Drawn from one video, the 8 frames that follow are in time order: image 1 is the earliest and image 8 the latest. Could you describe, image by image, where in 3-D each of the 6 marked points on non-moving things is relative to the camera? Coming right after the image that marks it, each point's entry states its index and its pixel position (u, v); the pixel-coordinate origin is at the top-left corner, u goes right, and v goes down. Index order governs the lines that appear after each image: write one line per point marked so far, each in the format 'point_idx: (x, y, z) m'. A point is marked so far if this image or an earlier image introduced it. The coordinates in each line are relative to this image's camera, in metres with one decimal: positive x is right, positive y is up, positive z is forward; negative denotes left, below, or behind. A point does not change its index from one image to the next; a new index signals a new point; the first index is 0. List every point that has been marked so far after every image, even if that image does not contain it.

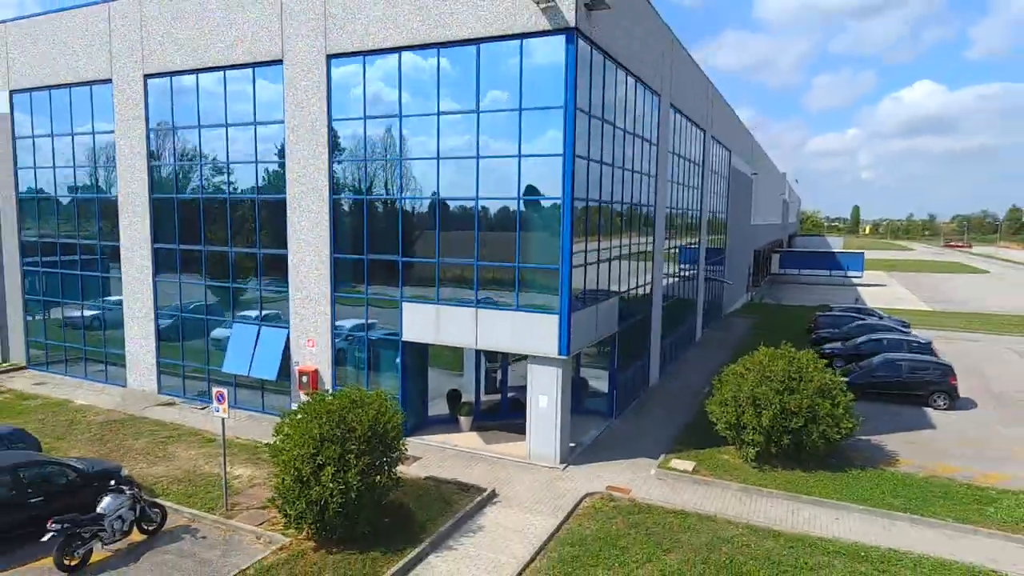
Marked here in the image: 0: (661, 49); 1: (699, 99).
0: (+2.9, +4.7, +12.8) m
1: (+4.9, +5.0, +17.3) m
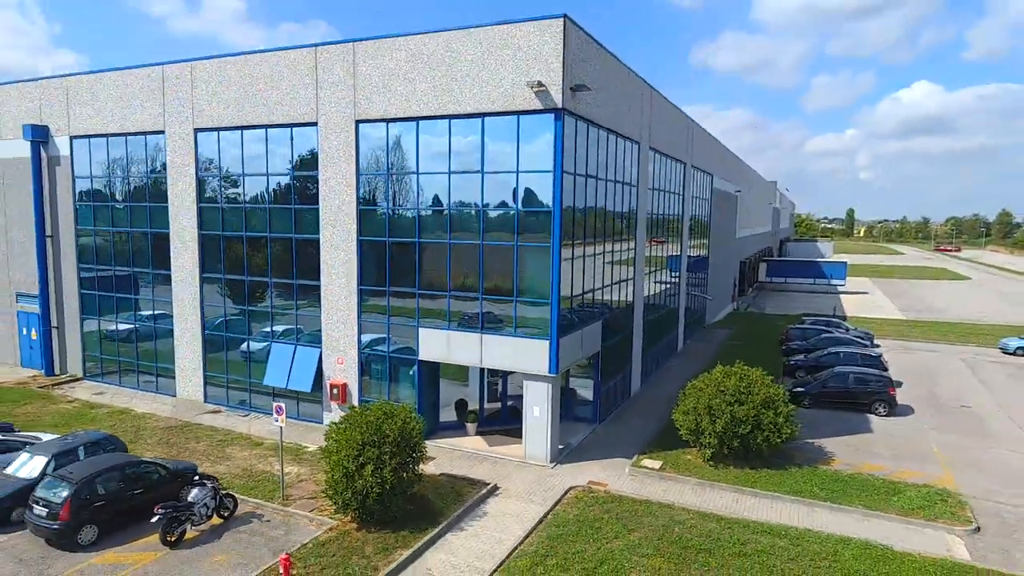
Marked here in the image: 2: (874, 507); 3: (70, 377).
0: (+2.9, +4.2, +14.7) m
1: (+4.9, +4.5, +19.2) m
2: (+5.4, -3.3, +9.5) m
3: (-11.2, -2.3, +16.3) m
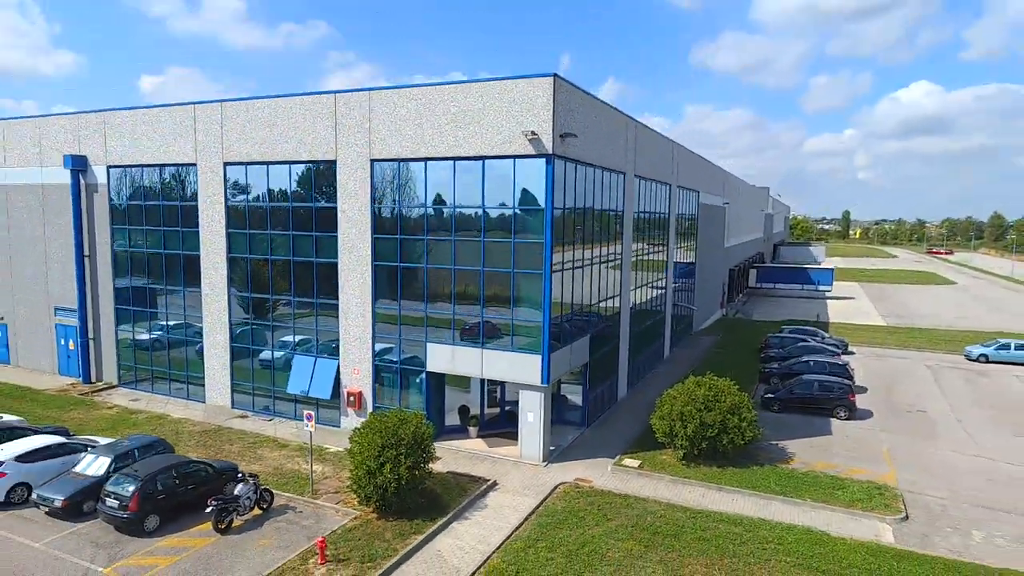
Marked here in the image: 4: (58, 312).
0: (+2.8, +3.8, +16.2) m
1: (+4.8, +4.1, +20.7) m
2: (+5.3, -3.7, +11.0) m
3: (-11.3, -2.7, +17.8) m
4: (-13.0, -0.7, +18.3) m
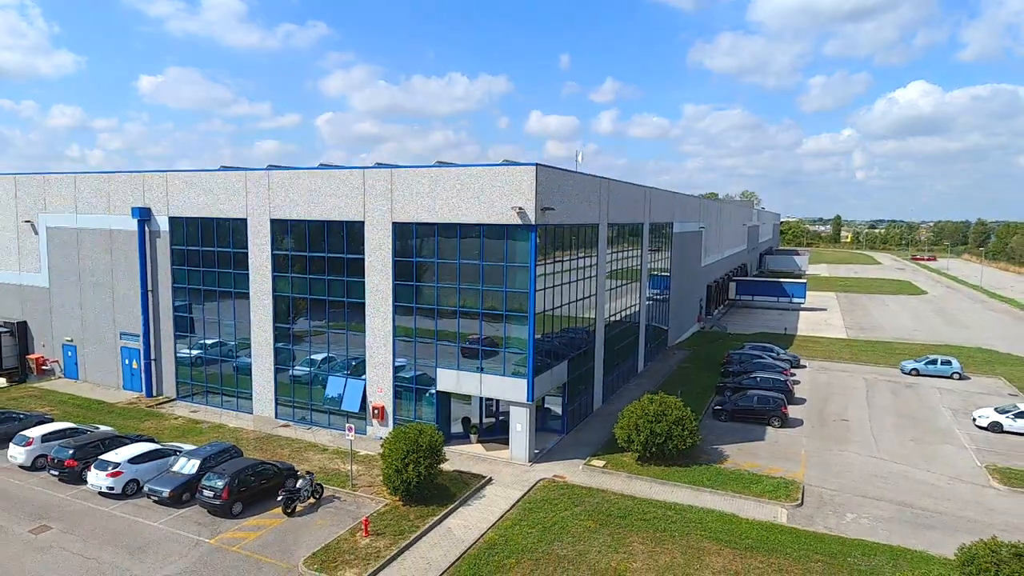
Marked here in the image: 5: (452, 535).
0: (+2.6, +2.8, +19.6) m
1: (+4.6, +3.1, +24.1) m
2: (+5.1, -4.6, +14.5) m
3: (-11.5, -3.7, +21.2) m
4: (-13.2, -1.6, +21.7) m
5: (-1.1, -4.8, +12.4) m
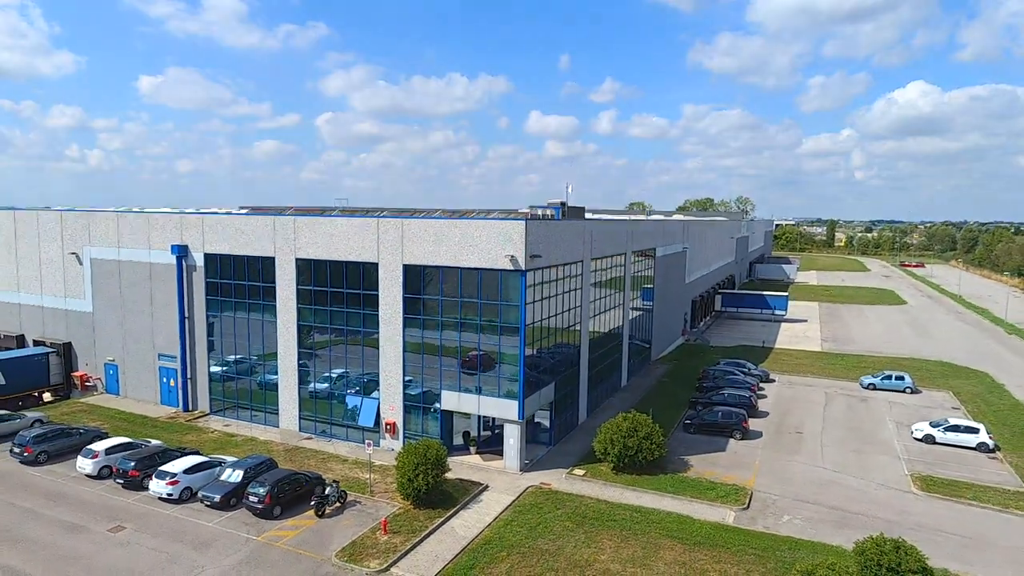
0: (+2.4, +1.8, +22.4) m
1: (+4.4, +2.1, +26.8) m
2: (+4.9, -5.6, +17.2) m
3: (-11.7, -4.7, +23.9) m
4: (-13.4, -2.7, +24.4) m
5: (-1.3, -5.8, +15.1) m
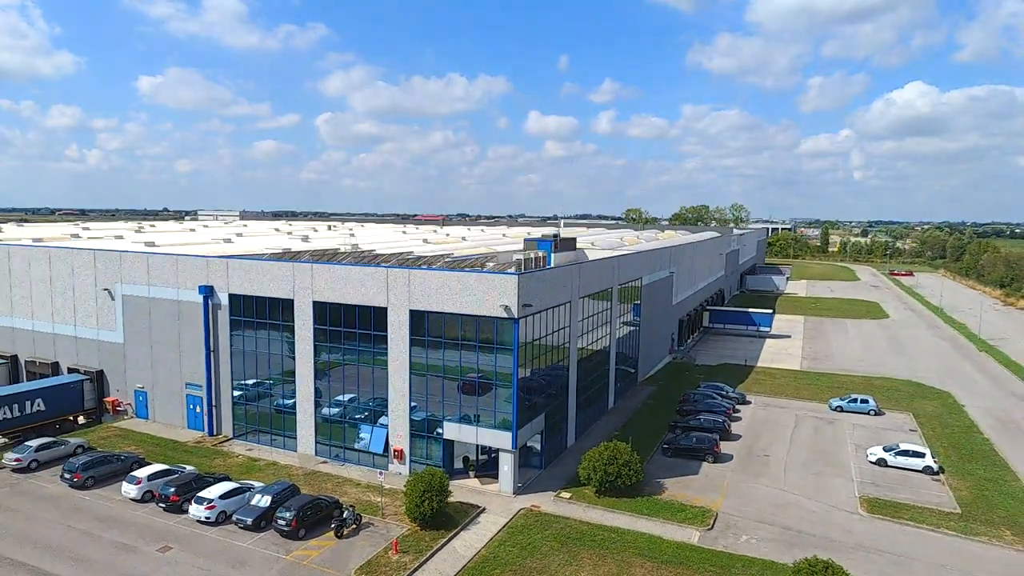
0: (+2.2, +0.4, +24.8) m
1: (+4.2, +0.7, +29.3) m
2: (+4.7, -7.1, +19.6) m
3: (-11.9, -6.1, +26.3) m
4: (-13.6, -4.1, +26.8) m
5: (-1.5, -7.3, +17.6) m
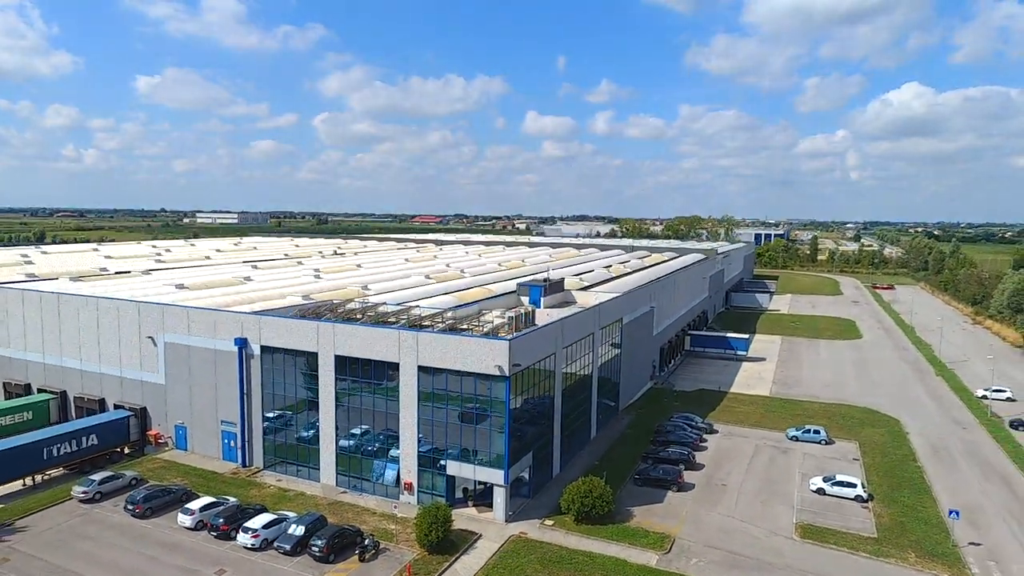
0: (+1.9, -2.0, +28.8) m
1: (+3.9, -1.7, +33.3) m
2: (+4.4, -9.5, +23.7) m
3: (-12.2, -8.5, +30.3) m
4: (-13.9, -6.5, +30.8) m
5: (-1.8, -9.7, +21.6) m
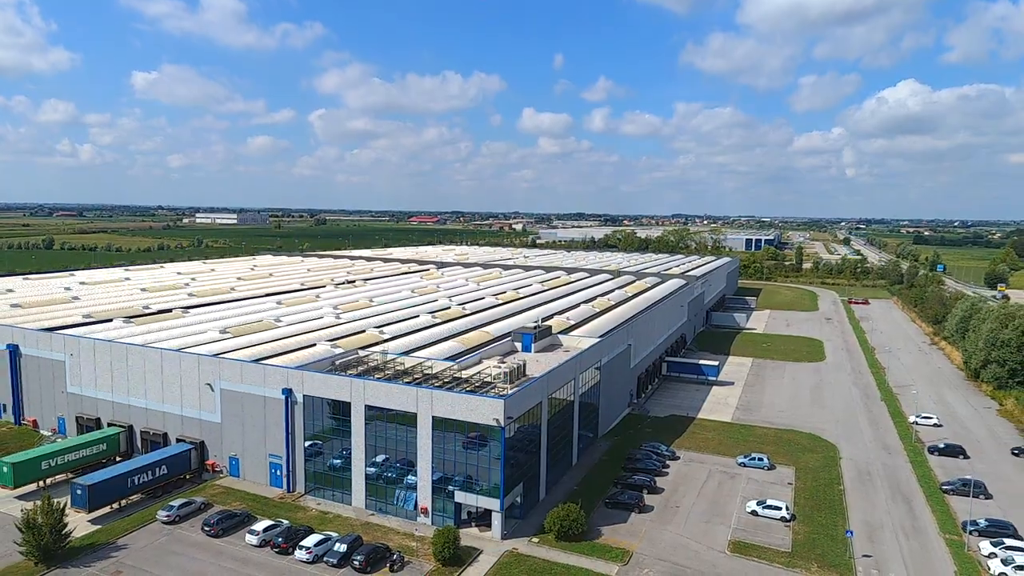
0: (+1.6, -5.4, +35.7) m
1: (+3.6, -5.0, +40.2) m
2: (+4.2, -12.9, +30.6) m
3: (-12.5, -11.9, +37.1) m
4: (-14.2, -9.9, +37.6) m
5: (-2.1, -13.1, +28.5) m
